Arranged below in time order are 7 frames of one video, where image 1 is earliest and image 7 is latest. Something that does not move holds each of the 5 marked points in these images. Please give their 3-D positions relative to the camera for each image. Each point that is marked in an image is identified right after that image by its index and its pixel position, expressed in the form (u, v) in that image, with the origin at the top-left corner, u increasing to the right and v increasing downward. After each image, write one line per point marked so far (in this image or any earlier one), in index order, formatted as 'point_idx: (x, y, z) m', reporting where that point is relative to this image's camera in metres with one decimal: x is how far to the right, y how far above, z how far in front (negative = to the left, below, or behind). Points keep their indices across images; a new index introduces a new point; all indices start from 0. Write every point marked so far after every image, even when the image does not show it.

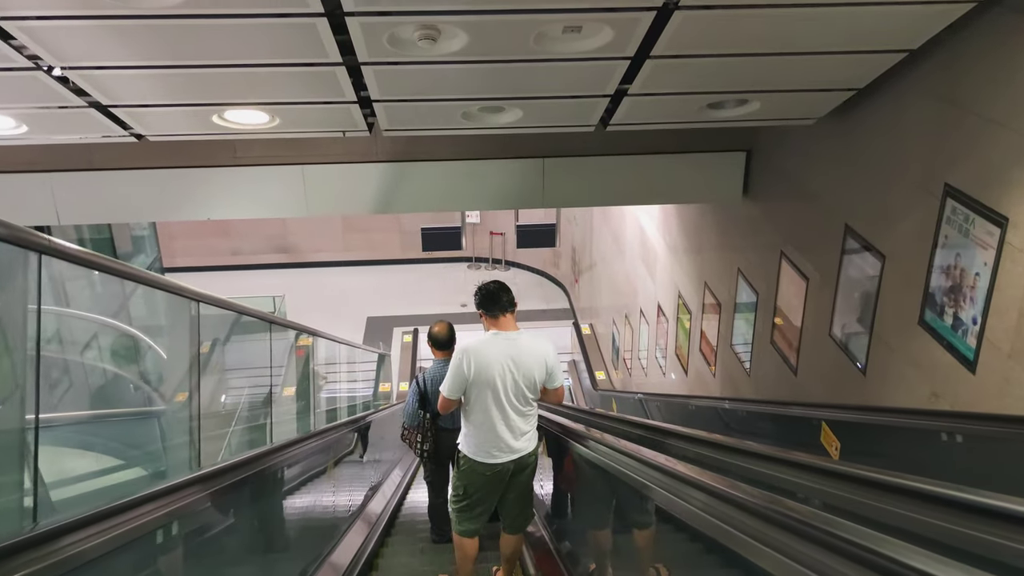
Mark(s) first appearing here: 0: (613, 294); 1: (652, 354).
0: (+1.0, -0.1, +9.4) m
1: (+1.1, -0.5, +7.6) m
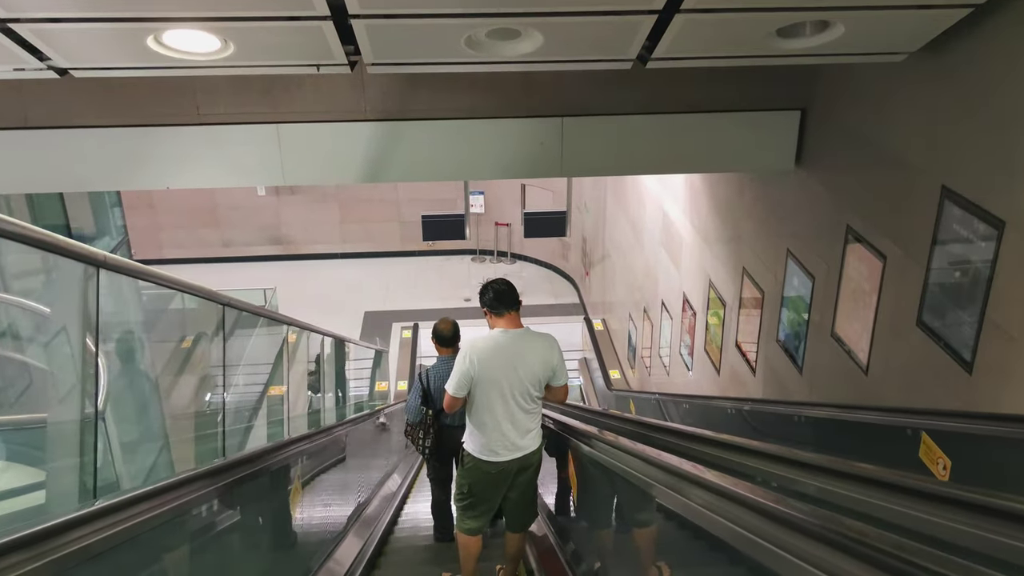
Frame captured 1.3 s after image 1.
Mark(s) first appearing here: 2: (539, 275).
0: (+1.1, 0.0, +8.7) m
1: (+1.2, -0.5, +6.9) m
2: (+0.4, +0.2, +13.1) m
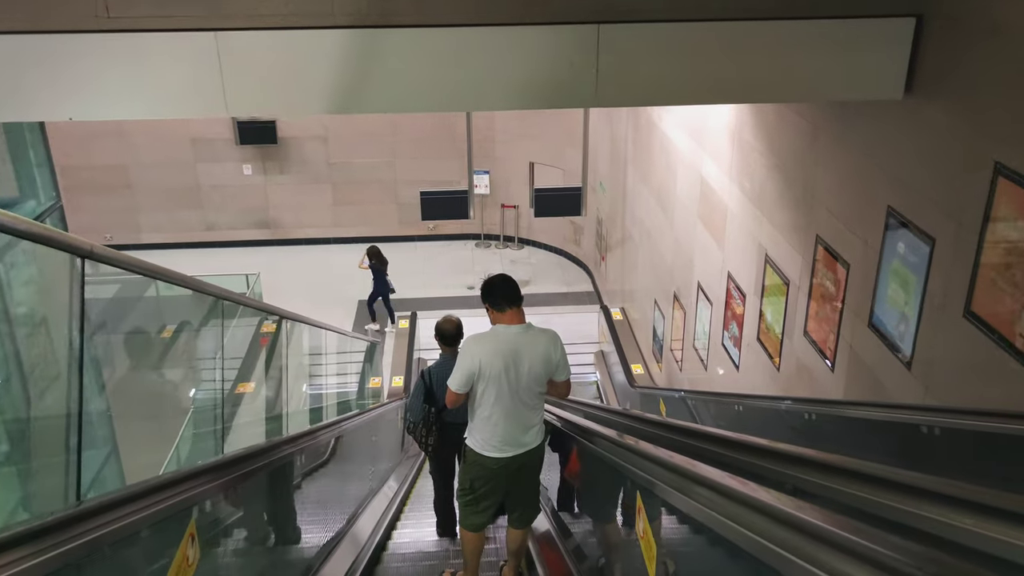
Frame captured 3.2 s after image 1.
0: (+1.2, +0.1, +7.6) m
1: (+1.3, -0.3, +5.8) m
2: (+0.5, +0.3, +12.1) m
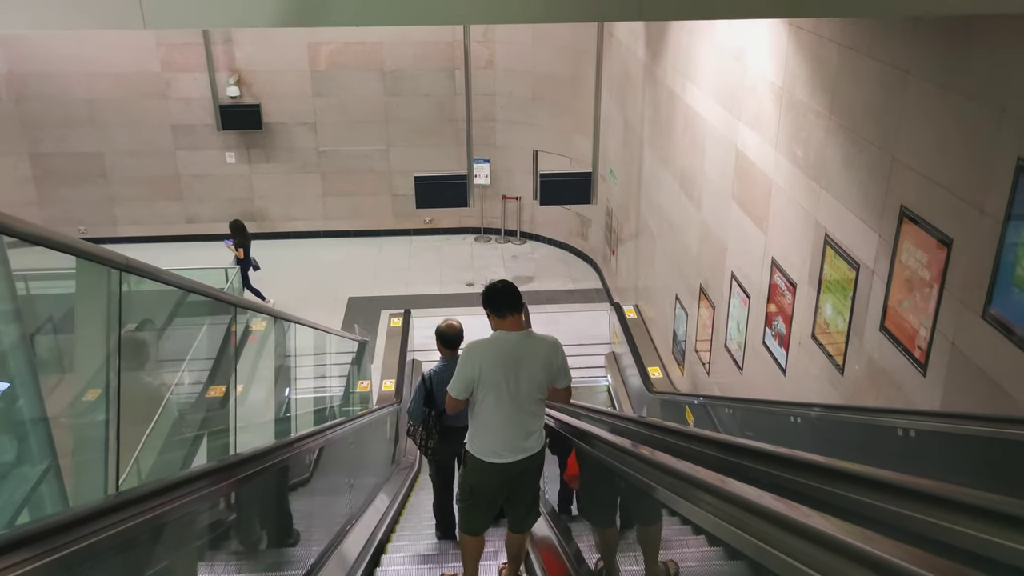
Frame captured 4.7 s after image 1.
0: (+1.2, +0.2, +6.8) m
1: (+1.3, -0.3, +5.0) m
2: (+0.5, +0.4, +11.2) m
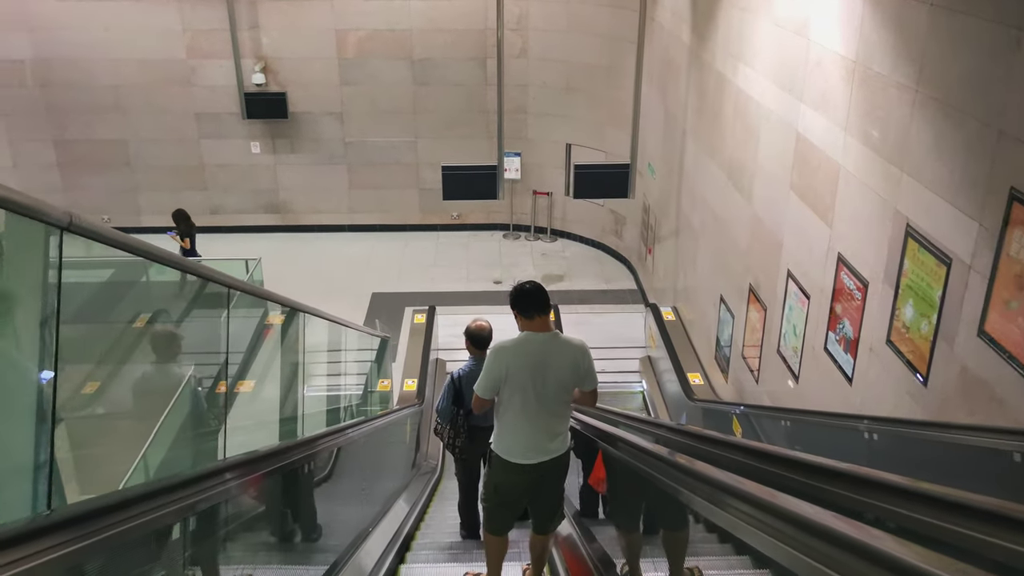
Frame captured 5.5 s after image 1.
0: (+1.4, +0.2, +6.4) m
1: (+1.5, -0.3, +4.6) m
2: (+0.8, +0.4, +10.8) m
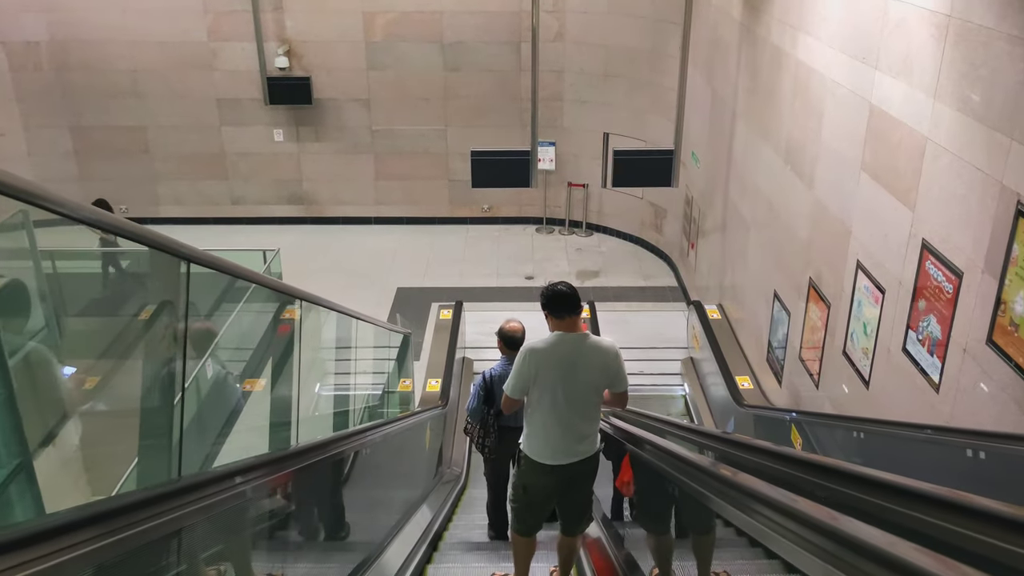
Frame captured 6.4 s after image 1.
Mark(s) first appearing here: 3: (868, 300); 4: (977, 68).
0: (+1.6, +0.2, +5.8) m
1: (+1.6, -0.3, +4.0) m
2: (+1.2, +0.4, +10.2) m
3: (+1.6, -0.1, +4.2) m
4: (+1.6, +0.8, +3.3) m
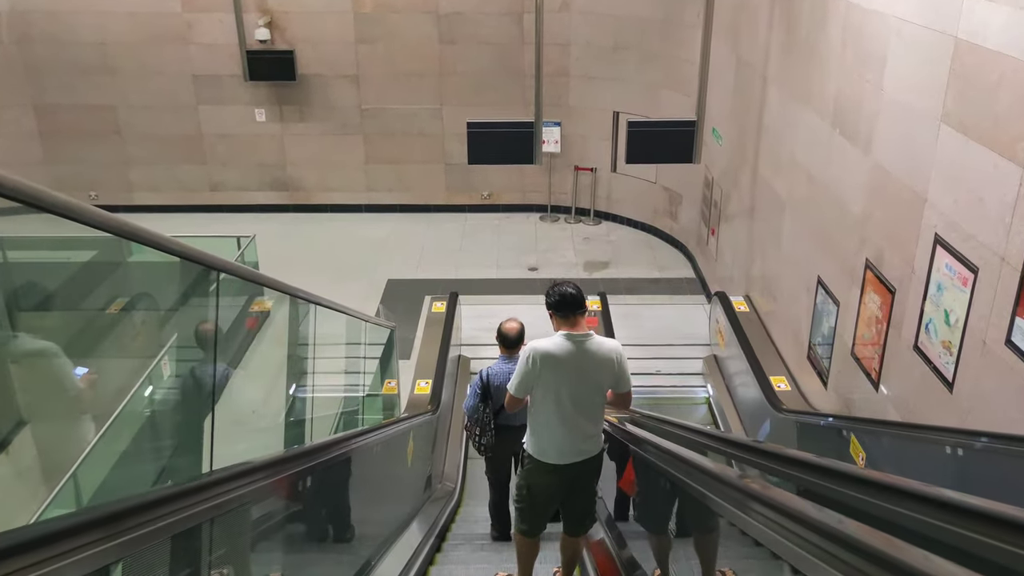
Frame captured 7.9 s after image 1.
0: (+1.6, +0.3, +5.0) m
1: (+1.6, -0.2, +3.2) m
2: (+1.2, +0.5, +9.4) m
3: (+1.6, 0.0, +3.4) m
4: (+1.6, +0.8, +2.4) m
